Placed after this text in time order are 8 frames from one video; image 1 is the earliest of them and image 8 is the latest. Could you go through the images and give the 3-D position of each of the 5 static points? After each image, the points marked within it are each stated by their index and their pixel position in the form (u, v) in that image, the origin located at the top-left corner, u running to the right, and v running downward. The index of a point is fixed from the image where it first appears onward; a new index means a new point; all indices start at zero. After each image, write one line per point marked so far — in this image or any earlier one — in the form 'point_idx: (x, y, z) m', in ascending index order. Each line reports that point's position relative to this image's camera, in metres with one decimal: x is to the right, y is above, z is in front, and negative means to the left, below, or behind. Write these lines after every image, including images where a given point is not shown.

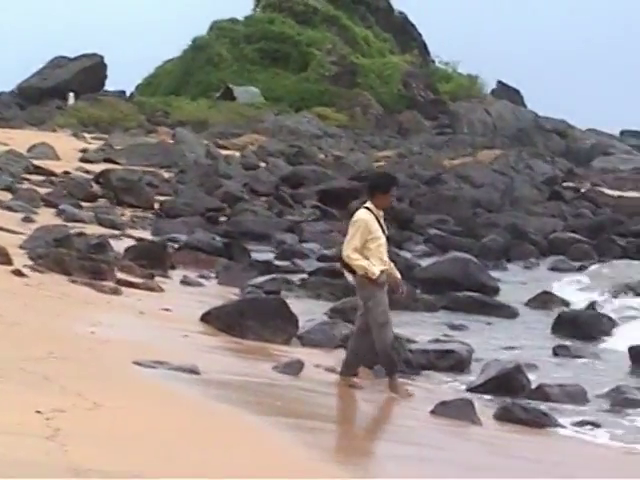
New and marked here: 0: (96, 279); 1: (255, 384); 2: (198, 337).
0: (-2.3, -0.4, +12.4) m
1: (-0.5, -1.2, +10.1) m
2: (-1.2, -0.9, +11.3) m
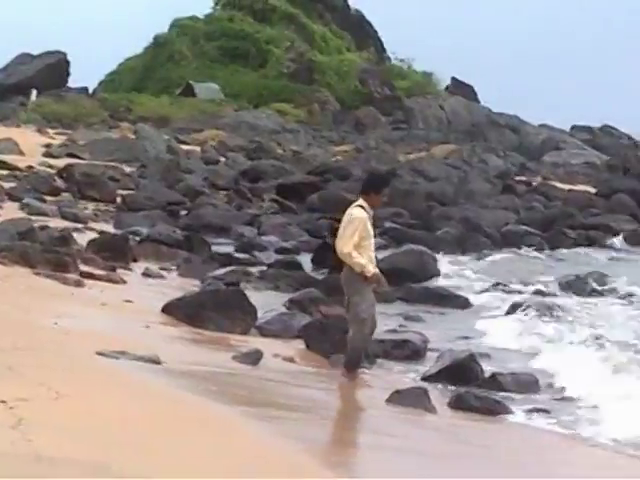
0: (-2.7, -0.3, +12.6) m
1: (-0.9, -1.1, +10.4) m
2: (-1.5, -0.8, +11.5) m
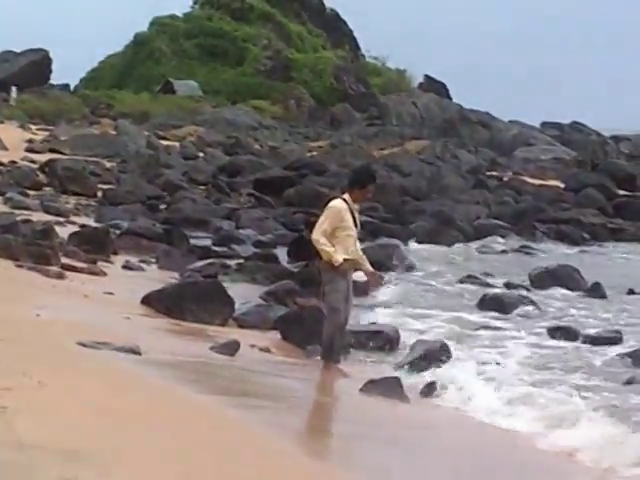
0: (-2.9, -0.3, +12.9) m
1: (-1.1, -1.1, +10.6) m
2: (-1.7, -0.8, +11.8) m
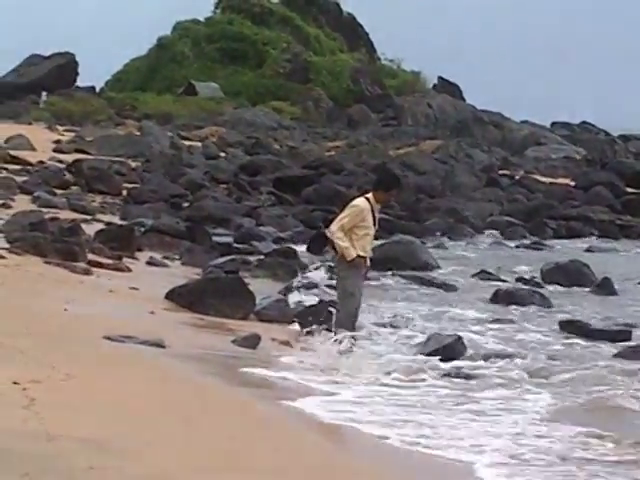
0: (-2.7, -0.2, +13.2) m
1: (-0.9, -1.1, +11.0) m
2: (-1.6, -0.7, +12.1) m
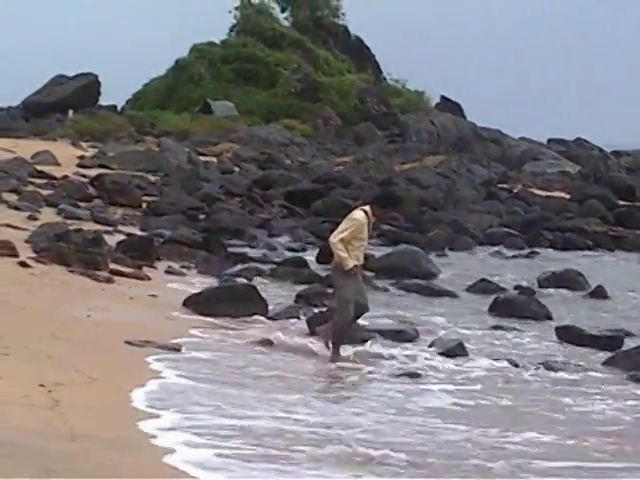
0: (-2.6, -0.3, +13.9) m
1: (-0.9, -1.2, +11.6) m
2: (-1.5, -0.9, +12.8) m
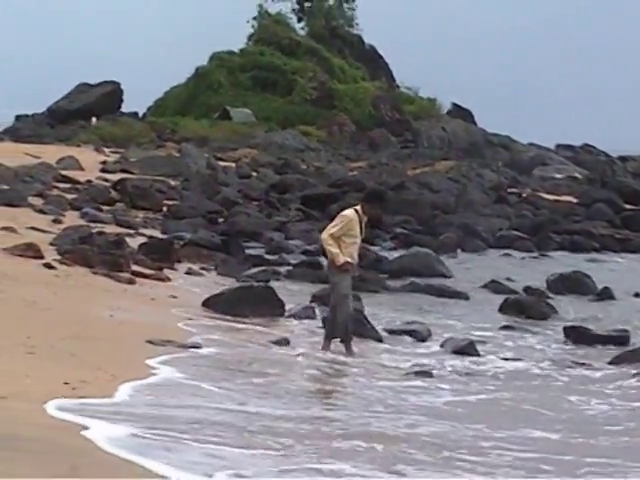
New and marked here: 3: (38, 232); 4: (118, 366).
0: (-2.4, -0.4, +14.3) m
1: (-0.7, -1.2, +12.0) m
2: (-1.3, -0.9, +13.2) m
3: (-3.8, +0.1, +16.2) m
4: (-1.8, -1.1, +10.8) m
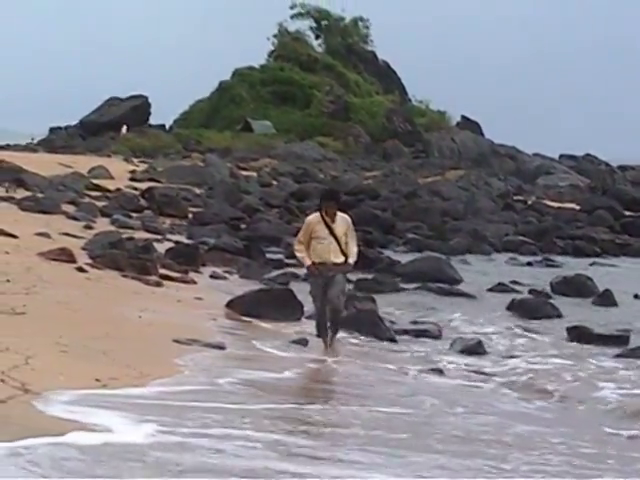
0: (-2.3, -0.4, +15.0) m
1: (-0.5, -1.2, +12.7) m
2: (-1.1, -0.9, +13.9) m
3: (-3.6, 0.0, +17.0) m
4: (-1.6, -1.2, +11.5) m
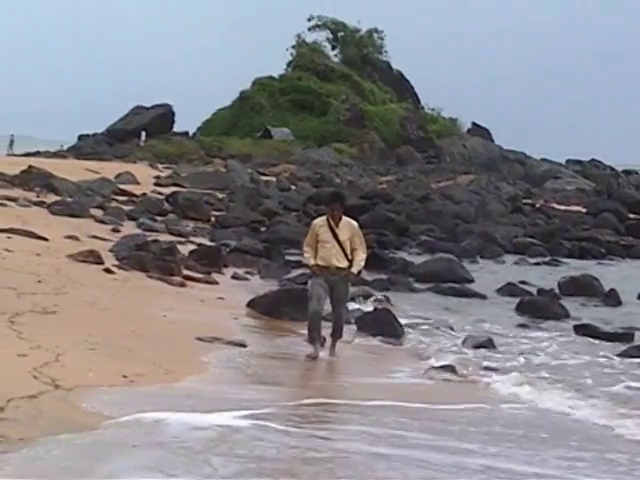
0: (-2.0, -0.5, +15.6) m
1: (-0.3, -1.3, +13.3) m
2: (-0.9, -1.0, +14.5) m
3: (-3.3, 0.0, +17.6) m
4: (-1.4, -1.2, +12.1) m
